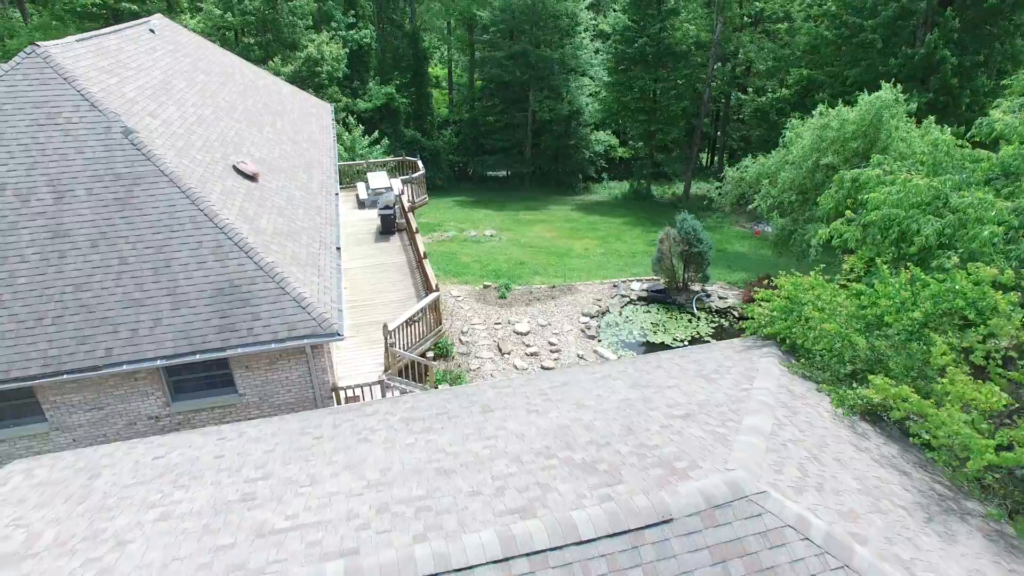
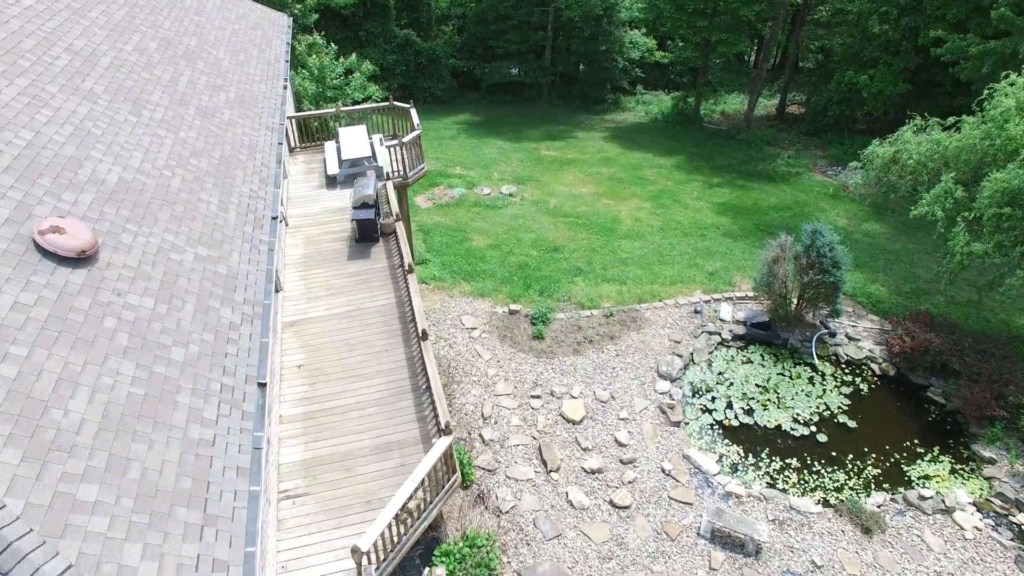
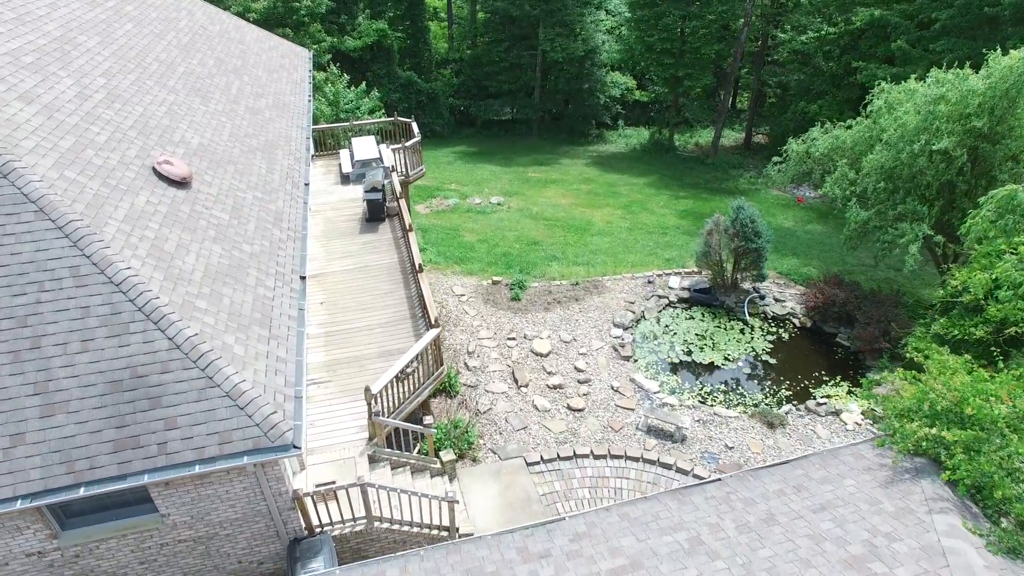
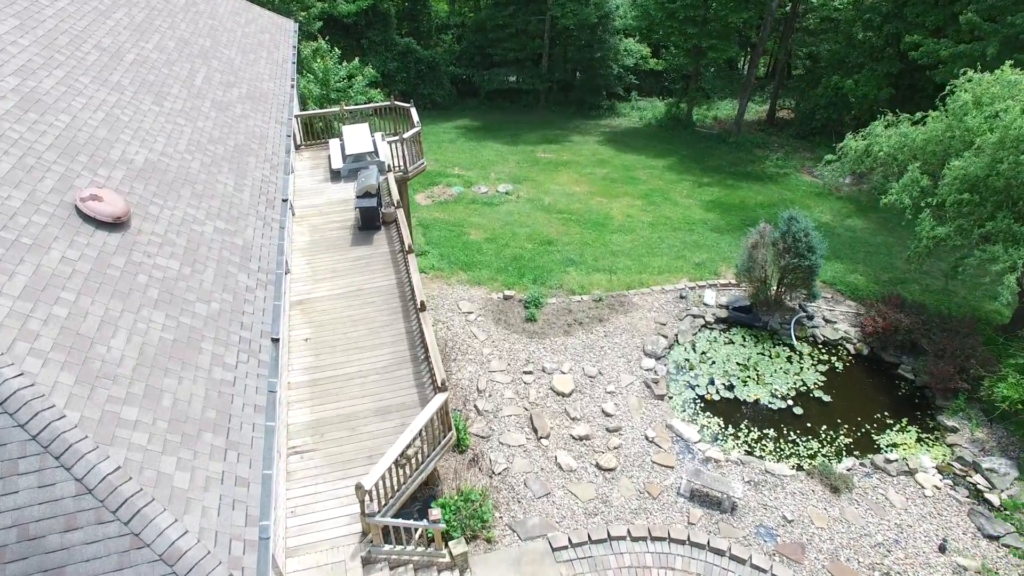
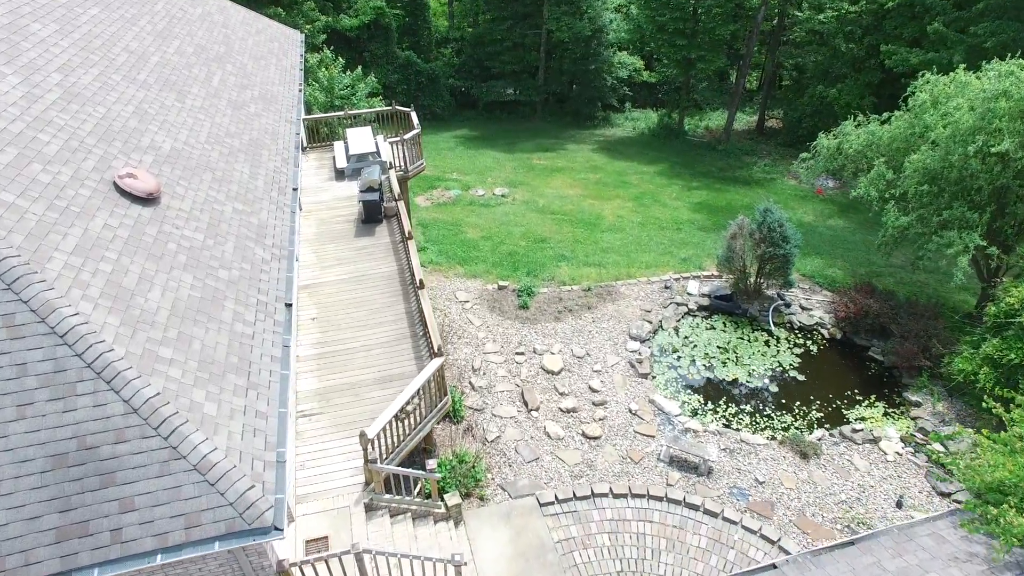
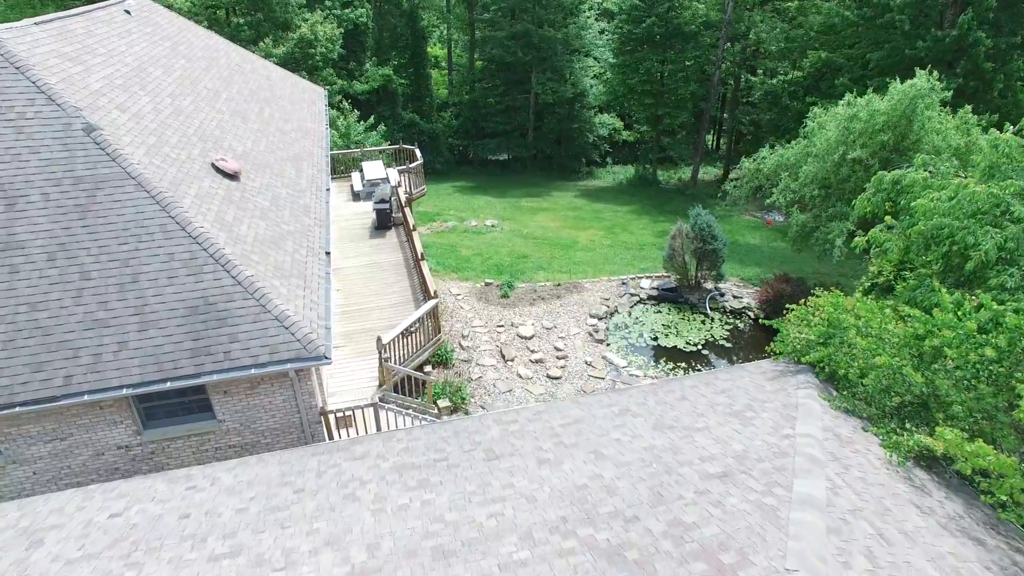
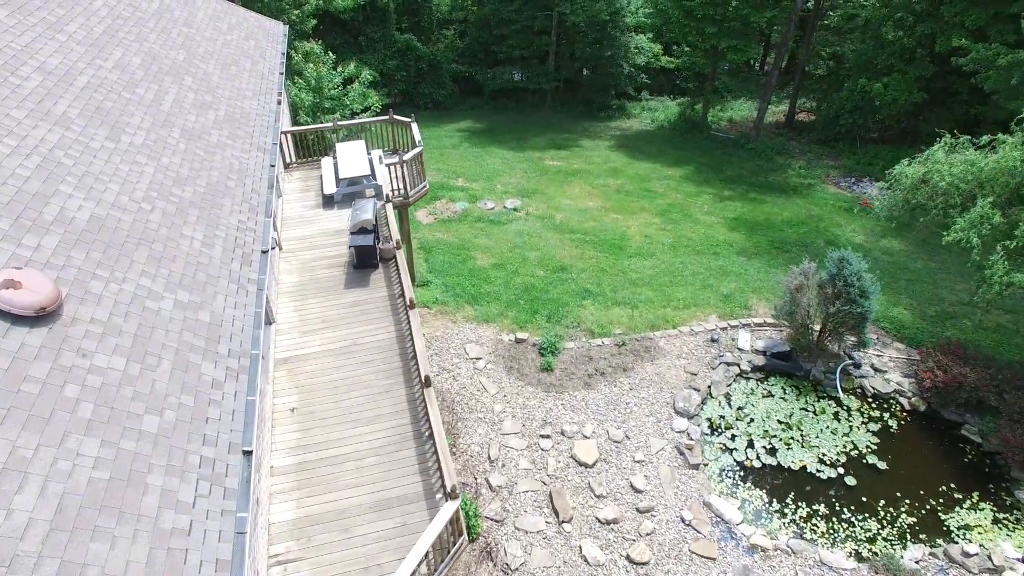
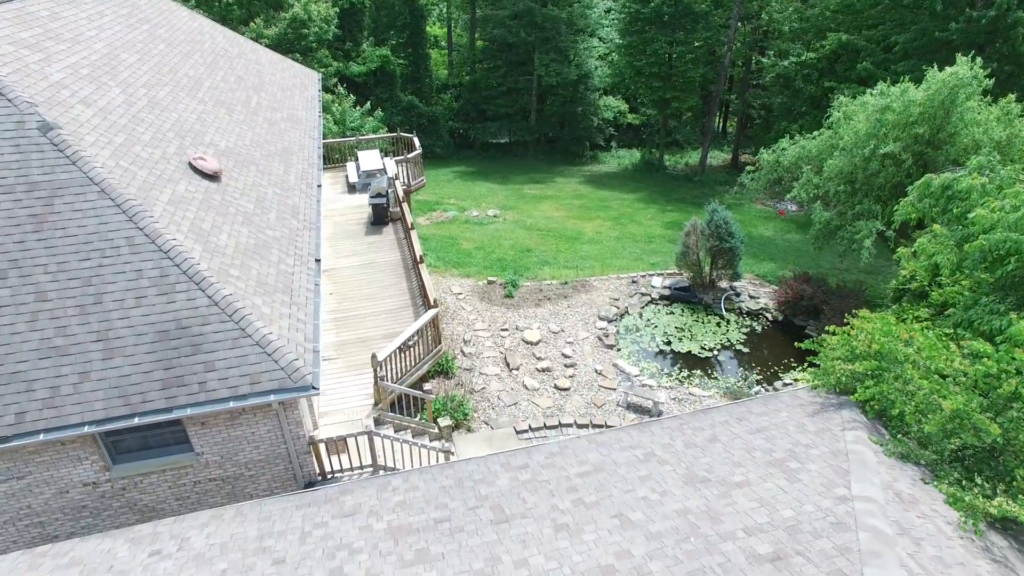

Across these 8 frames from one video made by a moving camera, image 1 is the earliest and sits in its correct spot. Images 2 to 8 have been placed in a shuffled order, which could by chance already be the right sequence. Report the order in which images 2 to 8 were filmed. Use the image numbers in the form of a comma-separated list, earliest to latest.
6, 8, 3, 5, 4, 2, 7
